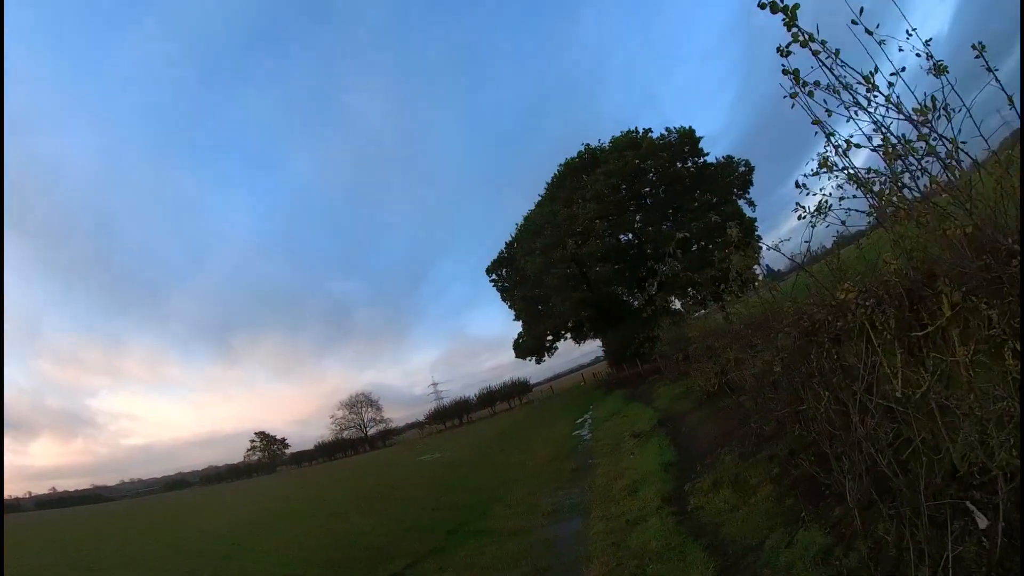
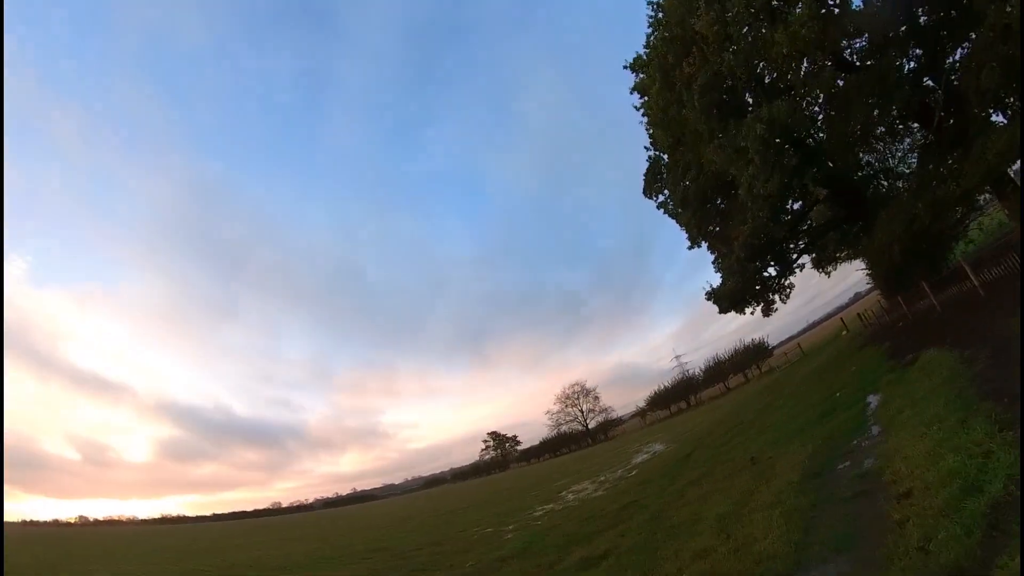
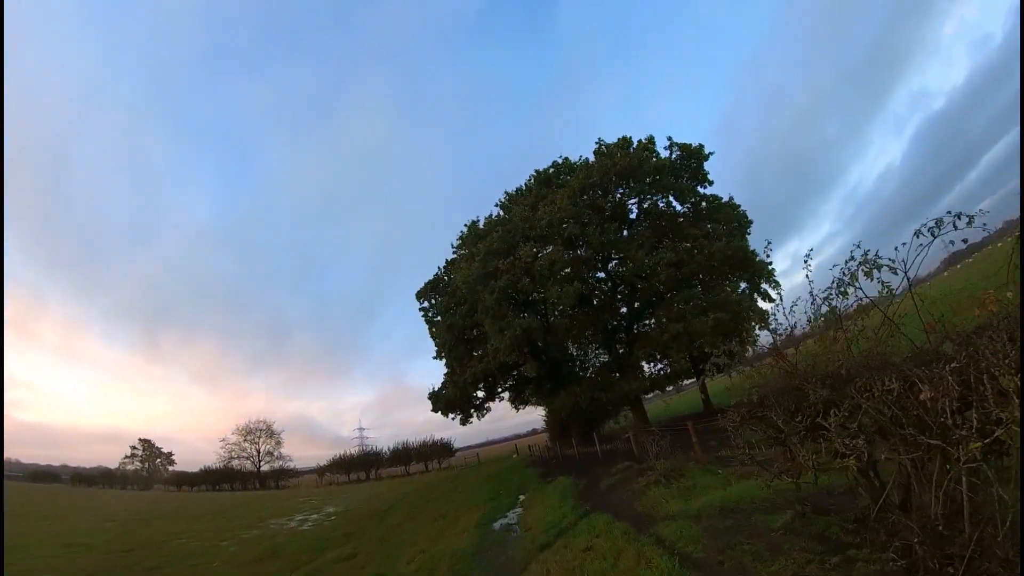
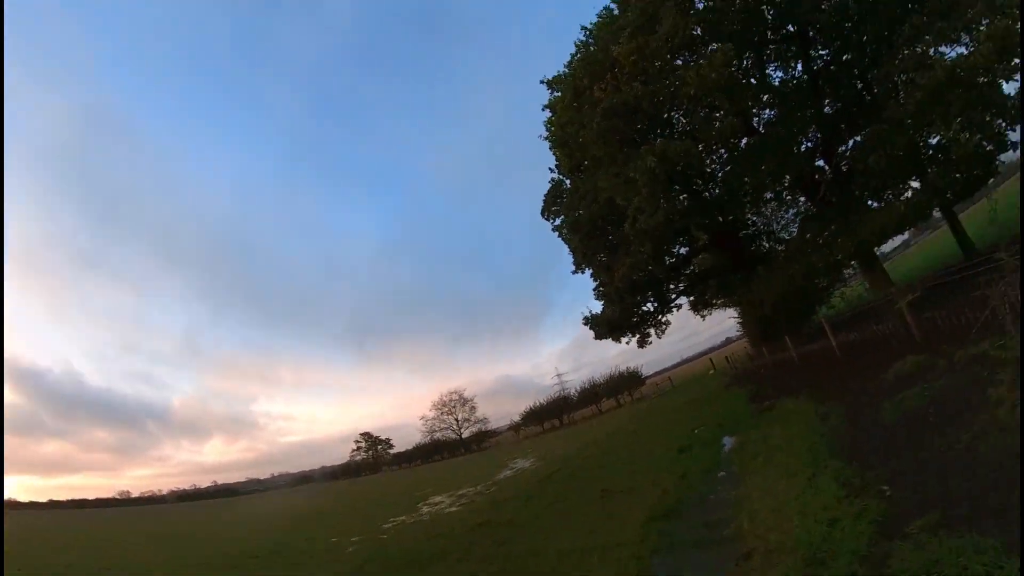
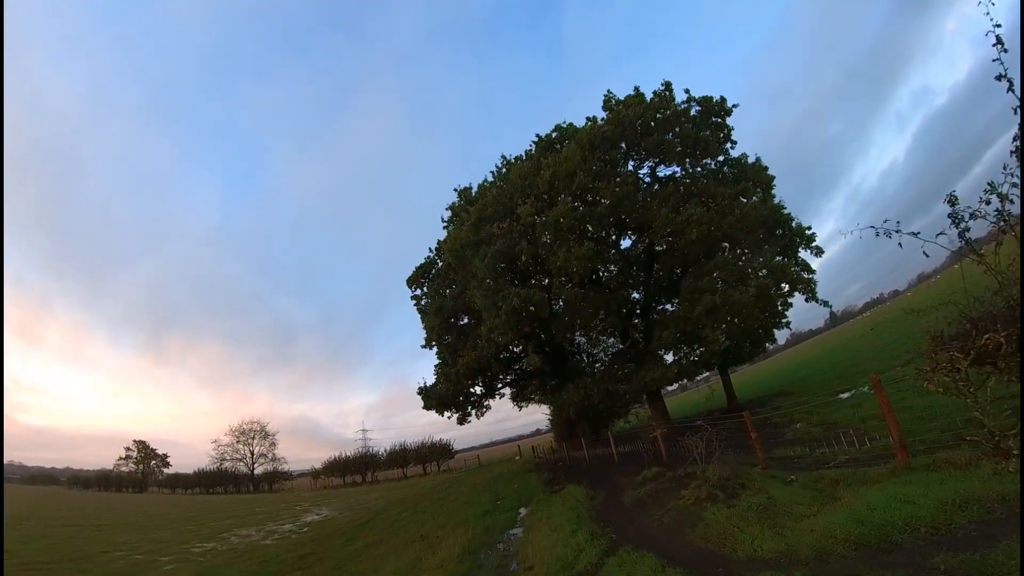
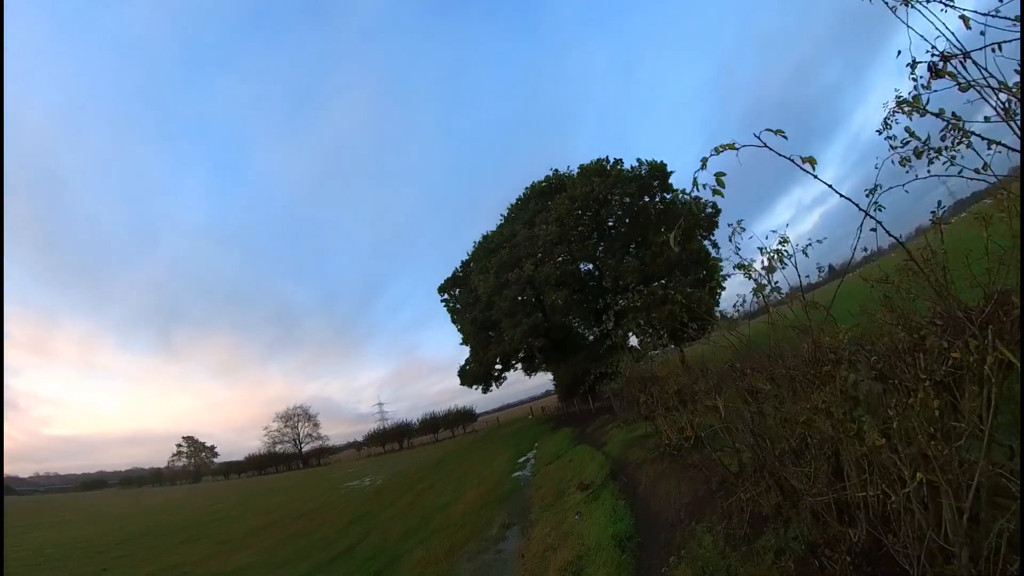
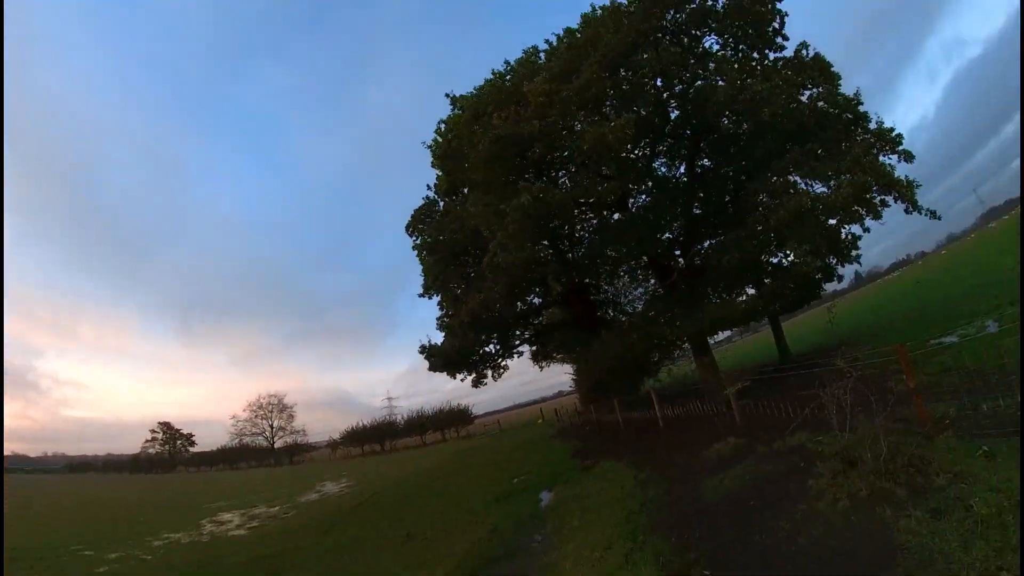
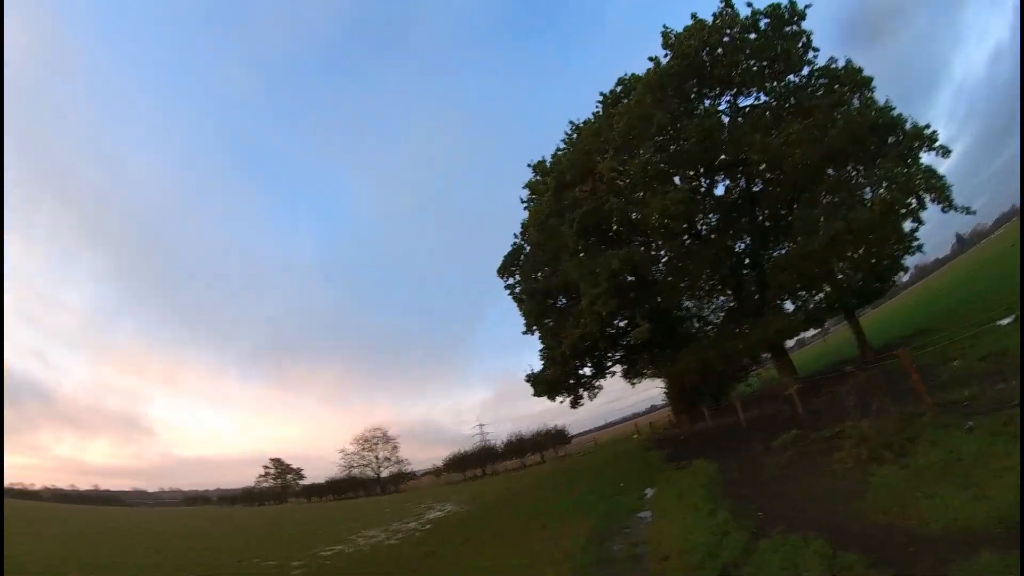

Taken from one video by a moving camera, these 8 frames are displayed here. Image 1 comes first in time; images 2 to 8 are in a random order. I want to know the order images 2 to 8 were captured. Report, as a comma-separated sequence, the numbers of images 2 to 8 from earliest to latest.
6, 3, 5, 8, 2, 4, 7
